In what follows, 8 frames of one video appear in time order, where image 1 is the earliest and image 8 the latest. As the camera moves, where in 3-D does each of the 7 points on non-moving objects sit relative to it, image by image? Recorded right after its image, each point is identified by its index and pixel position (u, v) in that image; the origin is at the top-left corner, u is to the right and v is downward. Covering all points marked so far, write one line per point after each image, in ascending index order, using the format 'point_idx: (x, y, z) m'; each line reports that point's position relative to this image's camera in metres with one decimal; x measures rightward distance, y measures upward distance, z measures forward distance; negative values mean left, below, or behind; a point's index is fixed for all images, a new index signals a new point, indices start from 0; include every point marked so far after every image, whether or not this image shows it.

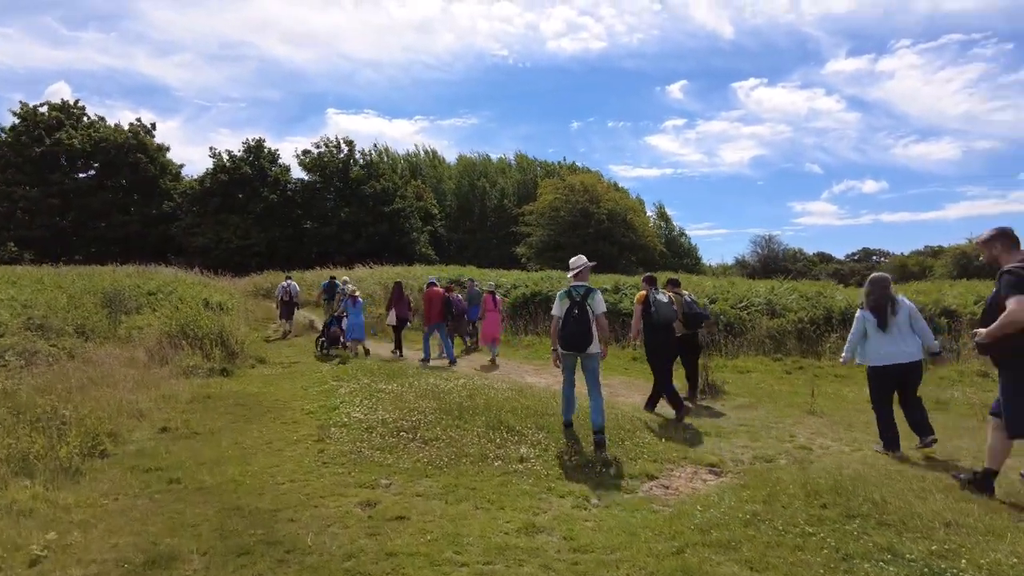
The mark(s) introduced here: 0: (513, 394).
0: (0.0, -1.8, +10.8) m
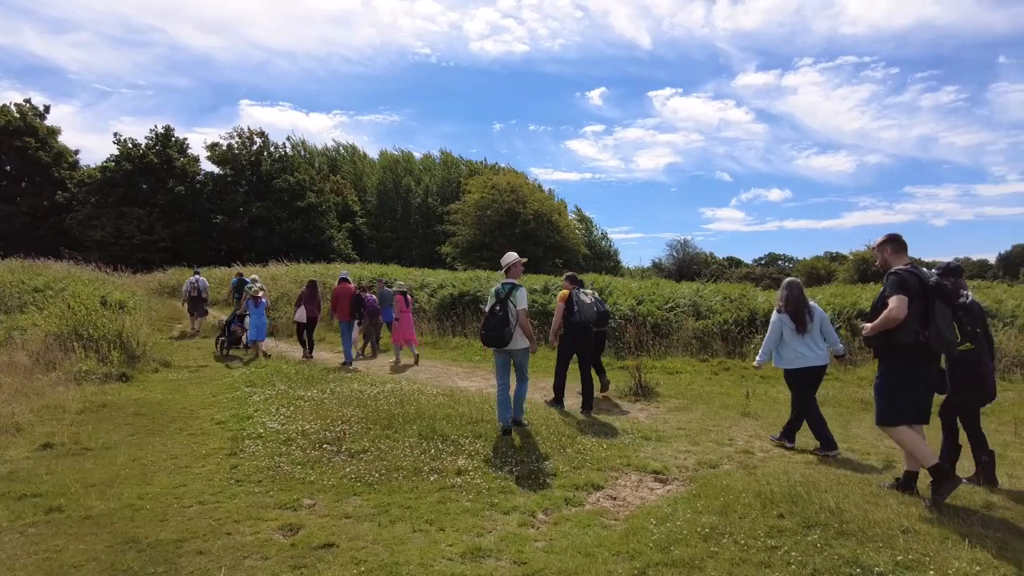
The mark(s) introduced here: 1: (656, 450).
0: (-1.0, -1.8, +10.2) m
1: (+1.8, -2.0, +8.1) m
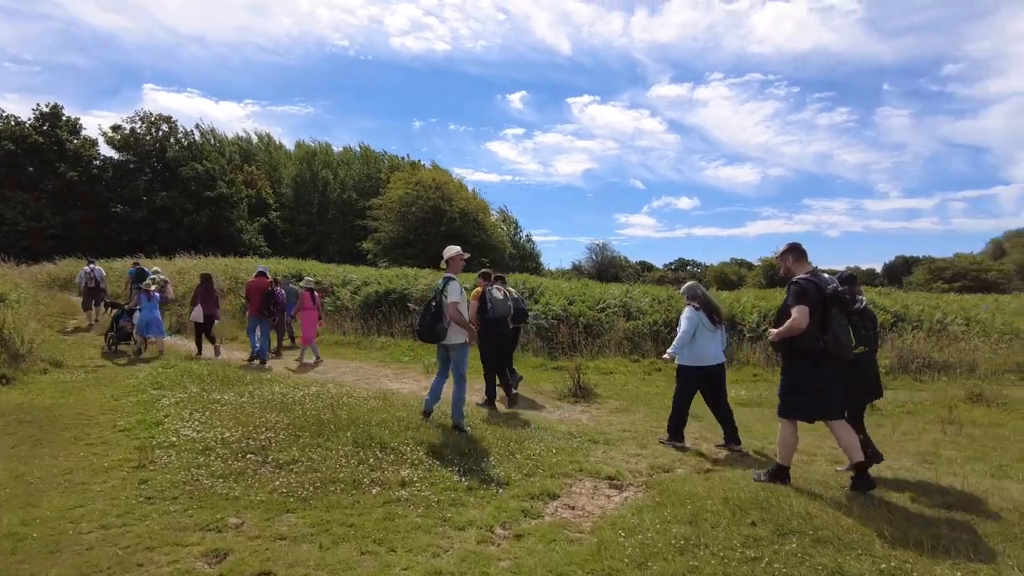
0: (-1.9, -1.7, +9.5) m
1: (+1.1, -2.0, +7.8) m
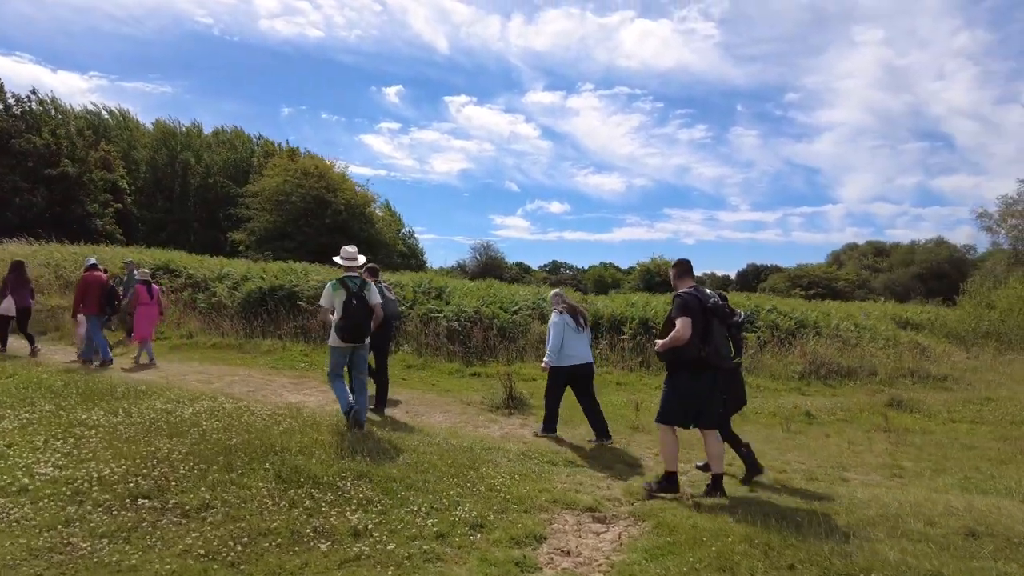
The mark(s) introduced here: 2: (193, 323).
0: (-2.7, -1.6, +8.0) m
1: (+0.6, -2.0, +6.9) m
2: (-8.2, -0.9, +17.0) m
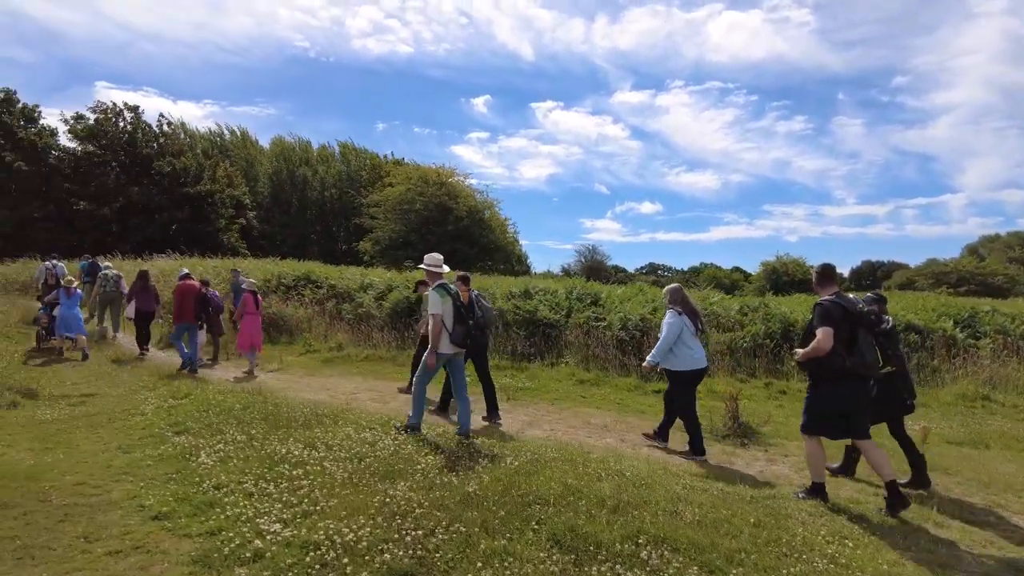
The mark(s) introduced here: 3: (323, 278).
0: (0.0, -1.7, +6.7) m
1: (+3.2, -2.0, +5.2) m
2: (-4.2, -1.2, +16.3) m
3: (-5.5, +0.3, +19.0) m
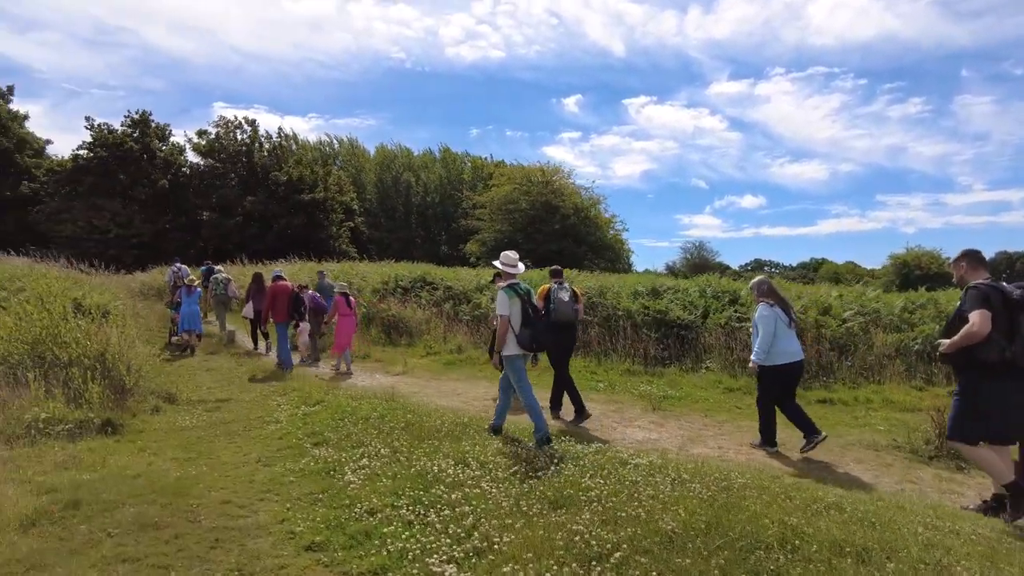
0: (+1.6, -1.7, +5.7) m
1: (+4.5, -1.9, +3.7) m
2: (-1.2, -1.2, +15.8) m
3: (-2.1, +0.2, +18.7) m
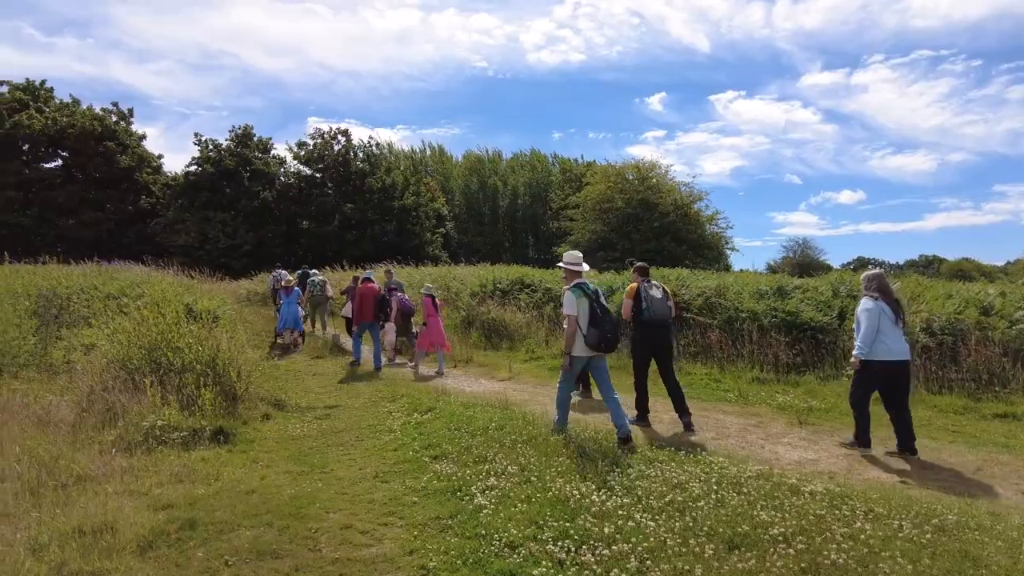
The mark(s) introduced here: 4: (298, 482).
0: (+2.8, -1.7, +4.6) m
1: (+5.4, -1.8, +2.3) m
2: (+1.3, -1.2, +15.0) m
3: (+0.7, +0.2, +18.0) m
4: (-2.0, -1.8, +6.2) m
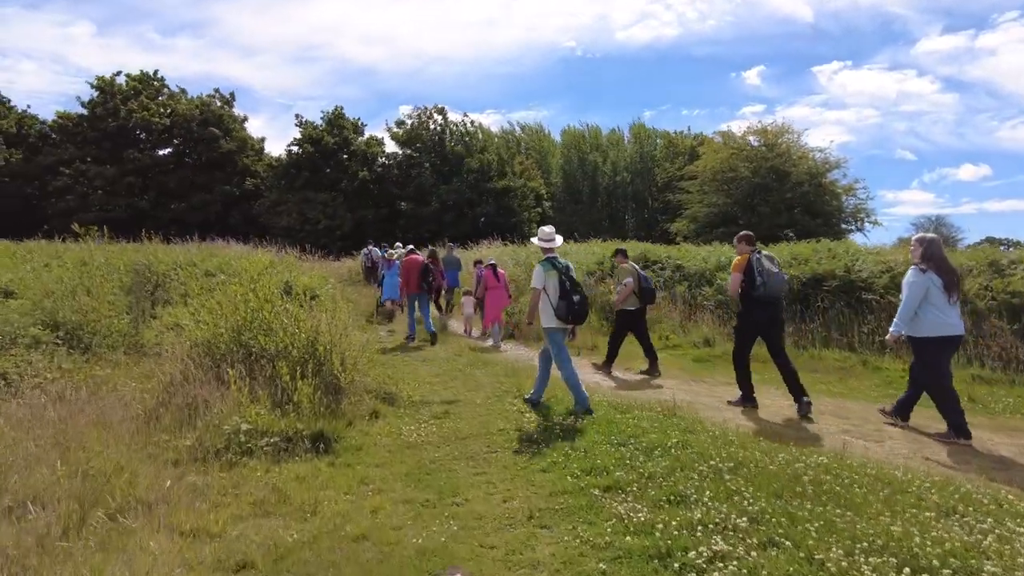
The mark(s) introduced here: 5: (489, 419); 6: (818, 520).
0: (+4.0, -1.4, +2.2) m
1: (+6.2, -1.7, -0.5) m
2: (+3.8, -0.8, +12.7) m
3: (+3.7, +0.7, +15.7) m
4: (-0.6, -1.6, +4.4) m
5: (-0.2, -1.4, +7.2) m
6: (+1.9, -1.4, +4.0) m
